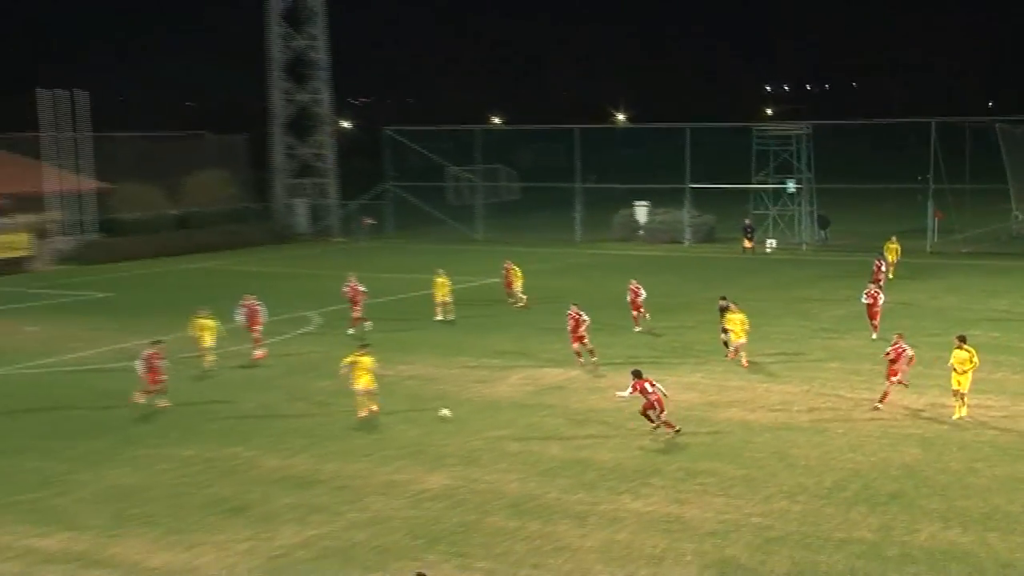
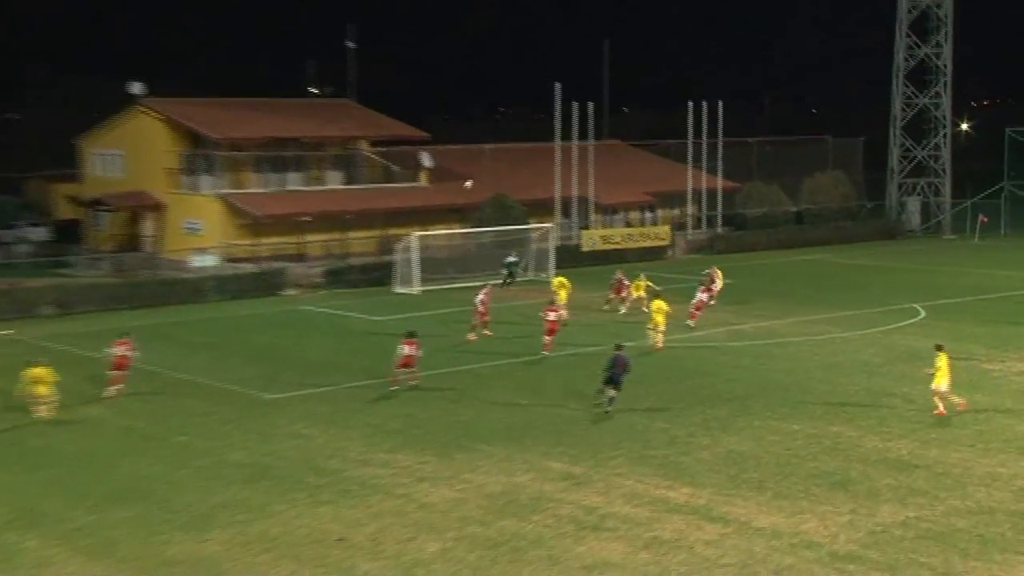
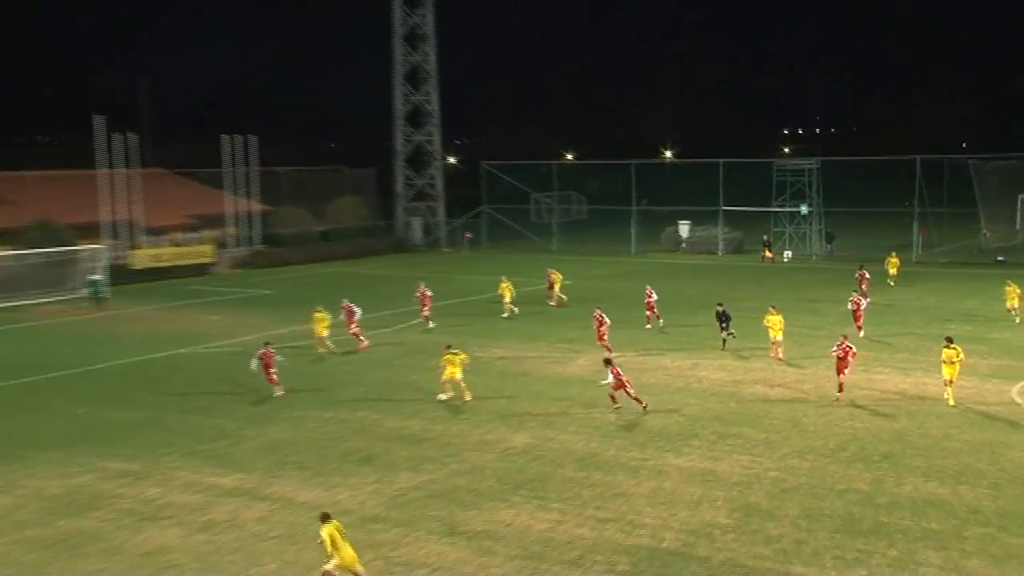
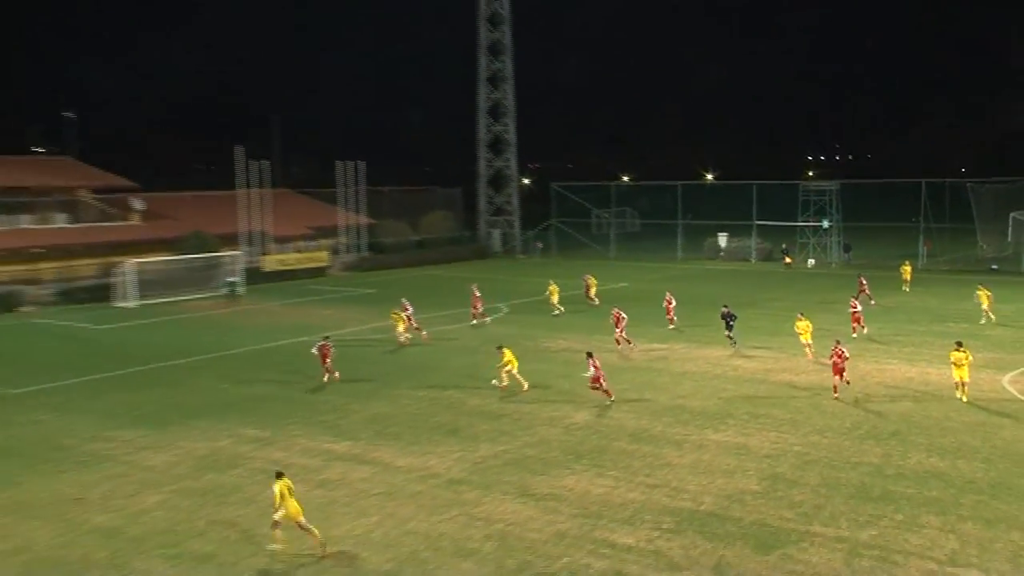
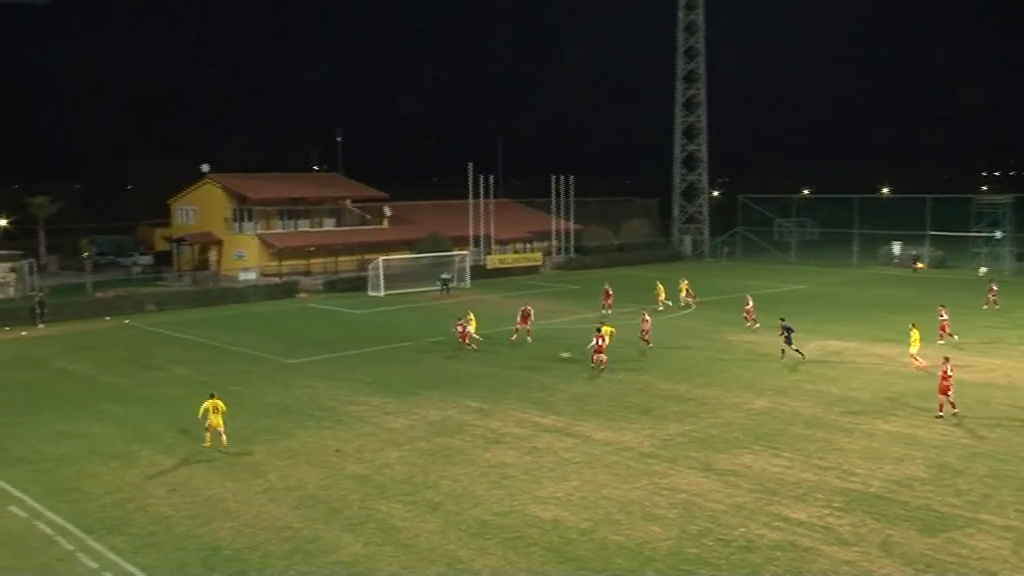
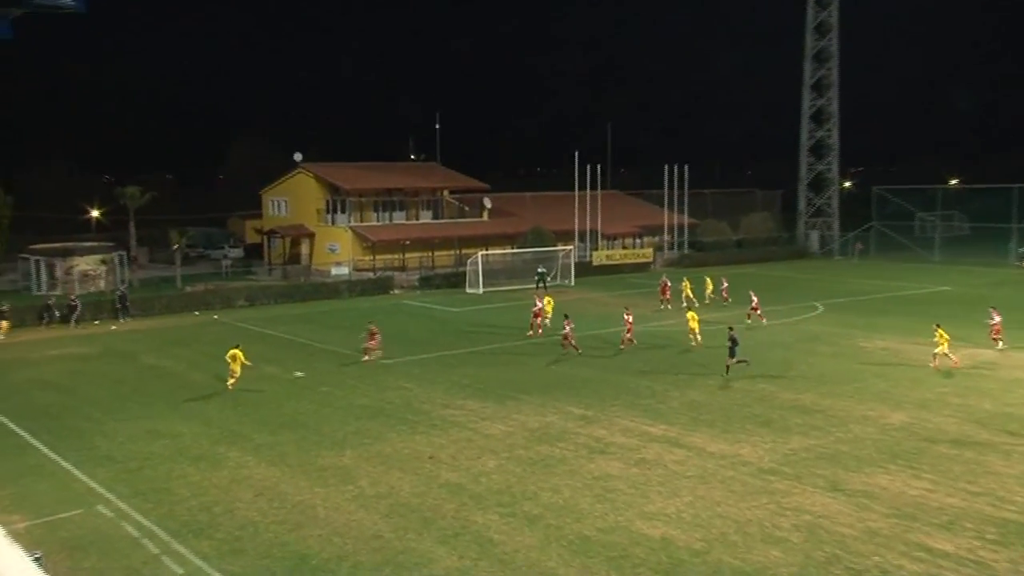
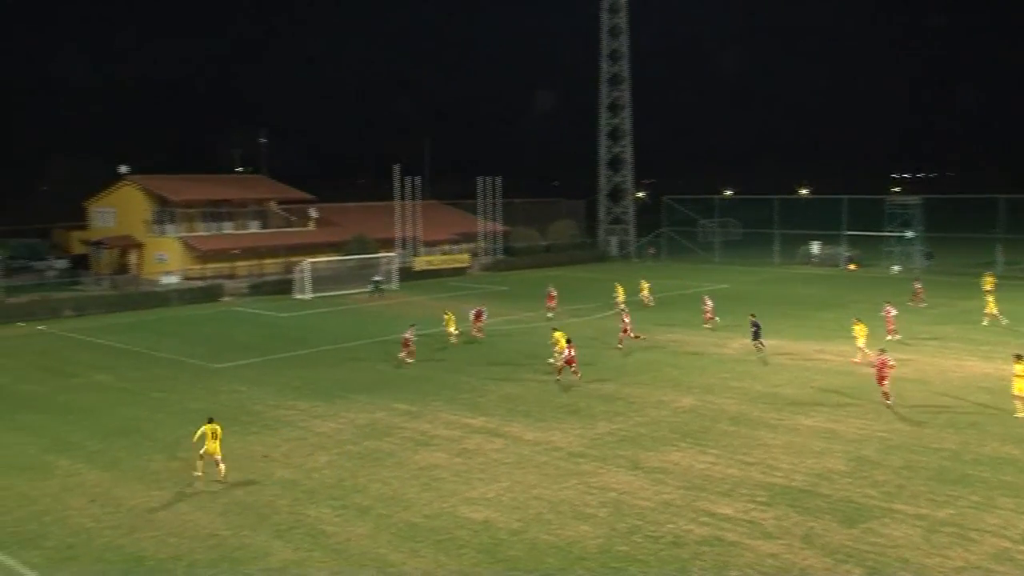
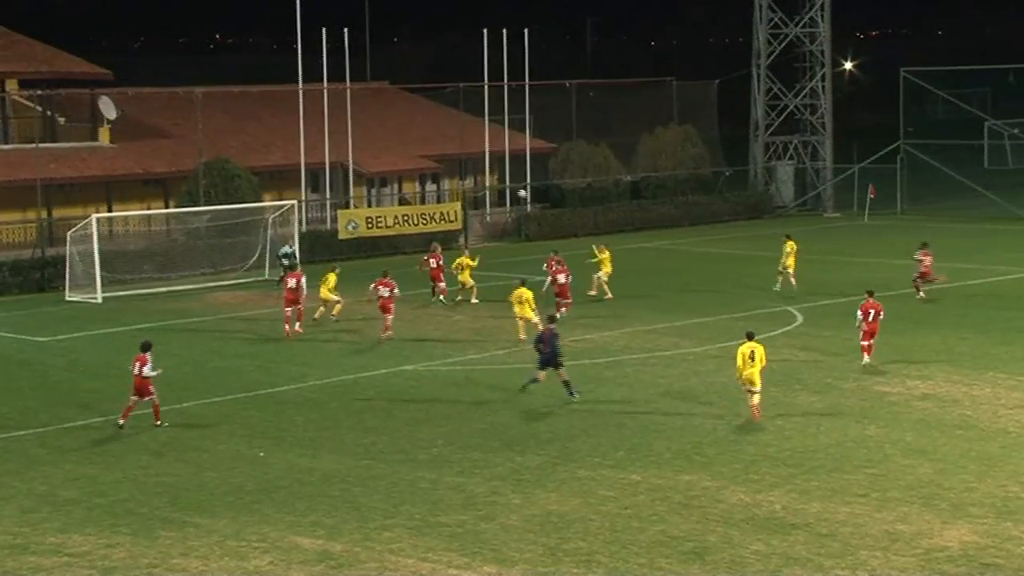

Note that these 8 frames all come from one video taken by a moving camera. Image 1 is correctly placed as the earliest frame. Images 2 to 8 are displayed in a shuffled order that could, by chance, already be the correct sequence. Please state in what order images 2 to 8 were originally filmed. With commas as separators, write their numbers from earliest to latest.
3, 4, 7, 5, 6, 2, 8
